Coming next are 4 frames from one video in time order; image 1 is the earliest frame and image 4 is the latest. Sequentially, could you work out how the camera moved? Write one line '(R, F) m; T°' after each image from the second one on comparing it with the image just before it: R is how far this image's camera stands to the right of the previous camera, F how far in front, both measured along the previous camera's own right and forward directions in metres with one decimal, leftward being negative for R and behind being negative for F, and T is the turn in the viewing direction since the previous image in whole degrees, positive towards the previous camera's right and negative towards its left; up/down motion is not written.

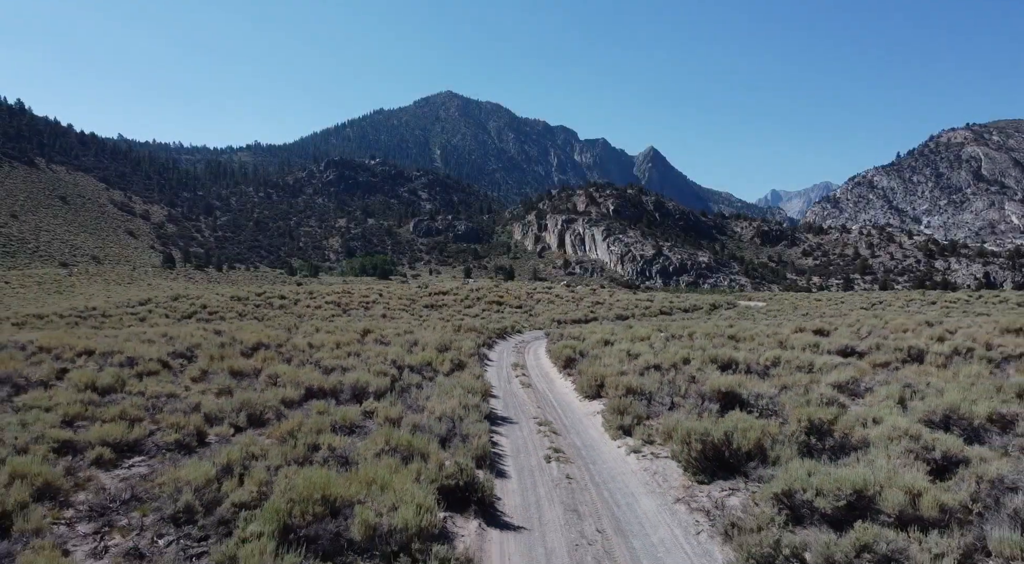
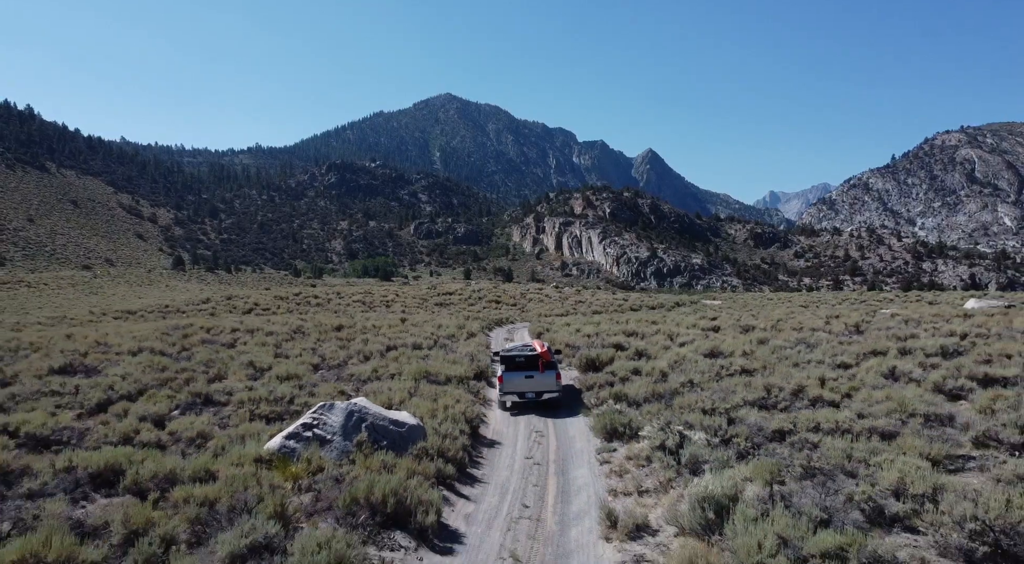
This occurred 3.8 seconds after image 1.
(+0.3, -9.9) m; 0°
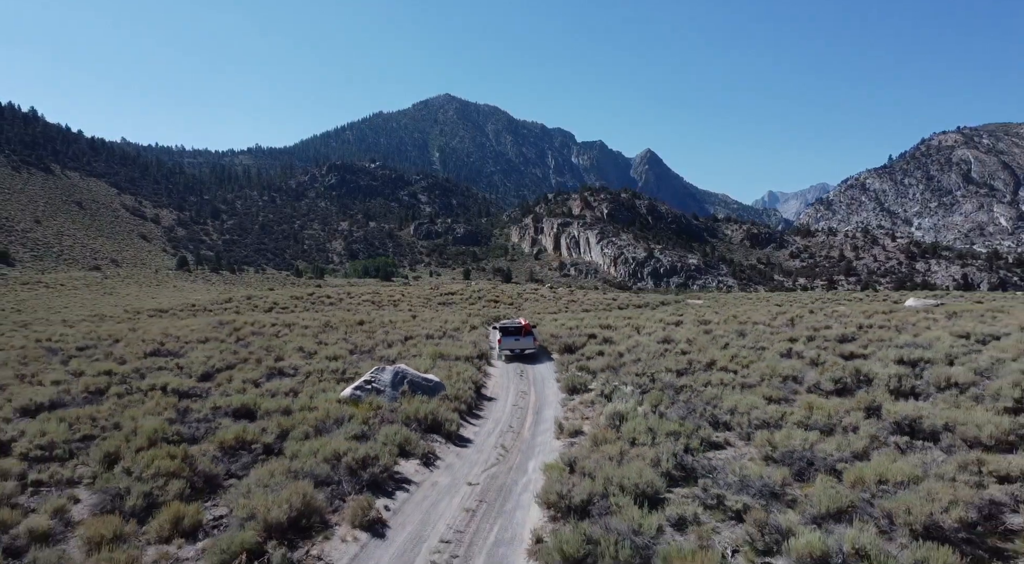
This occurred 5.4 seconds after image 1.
(+0.2, -5.0) m; 0°
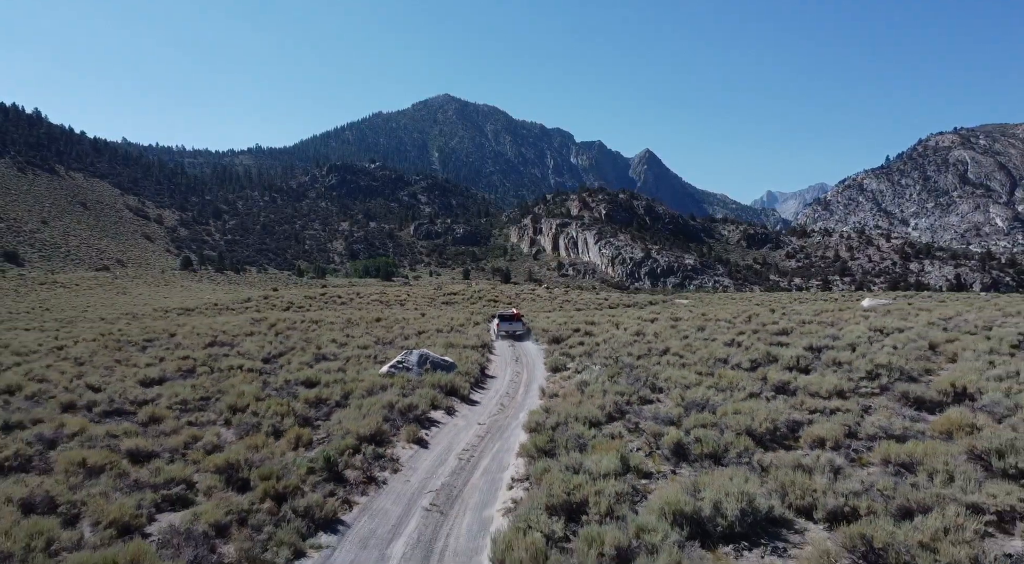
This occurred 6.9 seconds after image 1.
(+0.1, -4.8) m; 0°
